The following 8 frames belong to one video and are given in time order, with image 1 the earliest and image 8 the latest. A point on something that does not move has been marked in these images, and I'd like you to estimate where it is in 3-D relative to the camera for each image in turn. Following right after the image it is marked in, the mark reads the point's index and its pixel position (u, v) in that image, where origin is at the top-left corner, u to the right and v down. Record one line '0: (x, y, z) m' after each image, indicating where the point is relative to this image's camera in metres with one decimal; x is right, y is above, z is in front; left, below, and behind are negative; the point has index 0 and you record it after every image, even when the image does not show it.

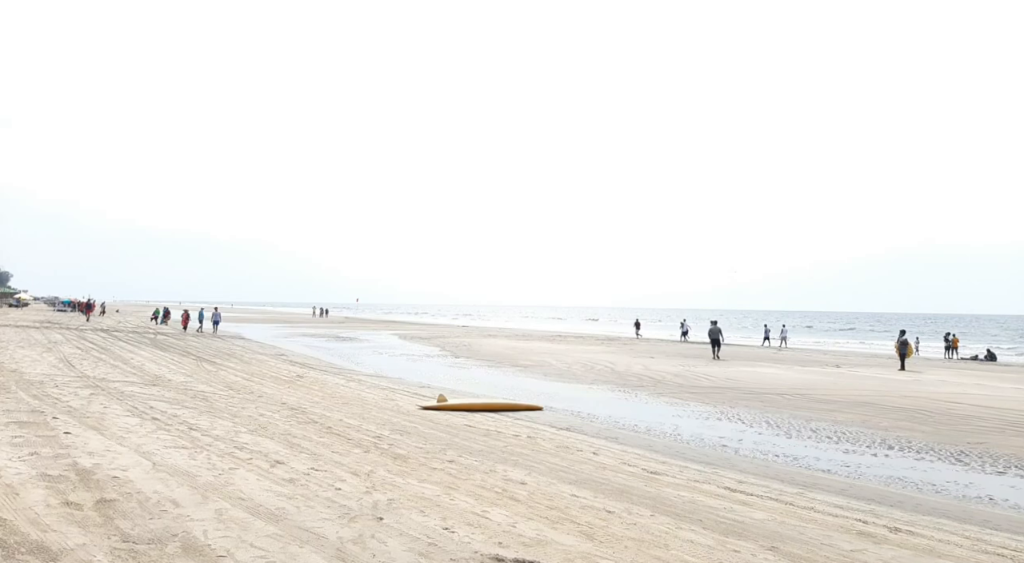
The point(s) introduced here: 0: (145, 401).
0: (-6.0, -2.0, +9.5) m
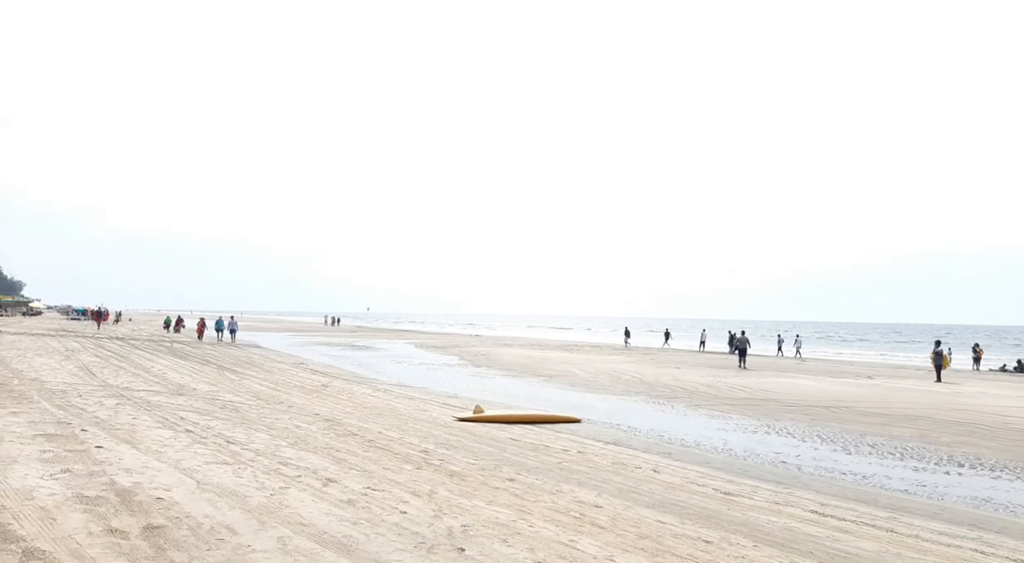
0: (-5.2, -2.0, +9.0) m
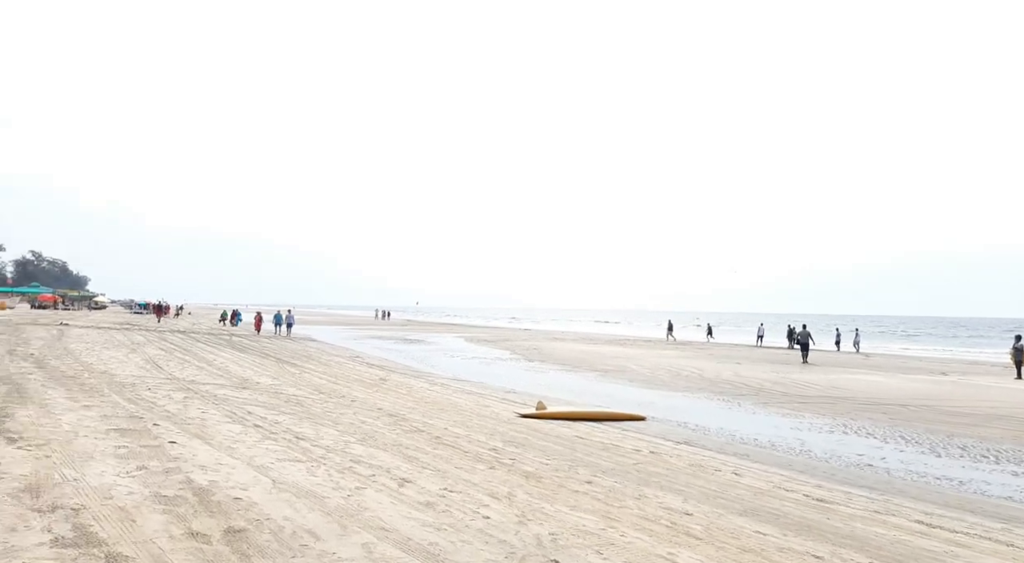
0: (-4.2, -1.9, +9.1) m
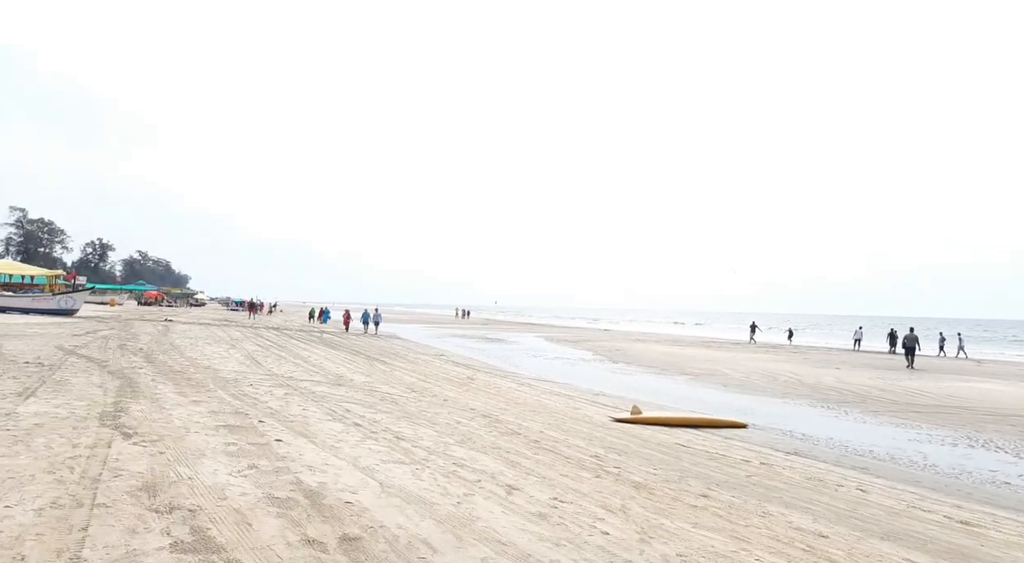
0: (-2.7, -1.9, +9.3) m
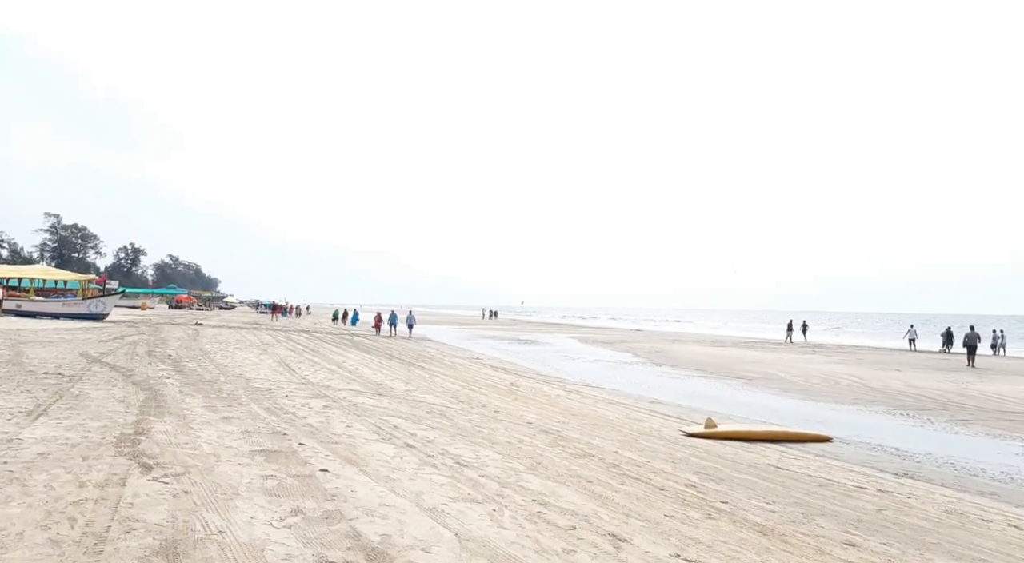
0: (-1.8, -2.0, +8.4) m
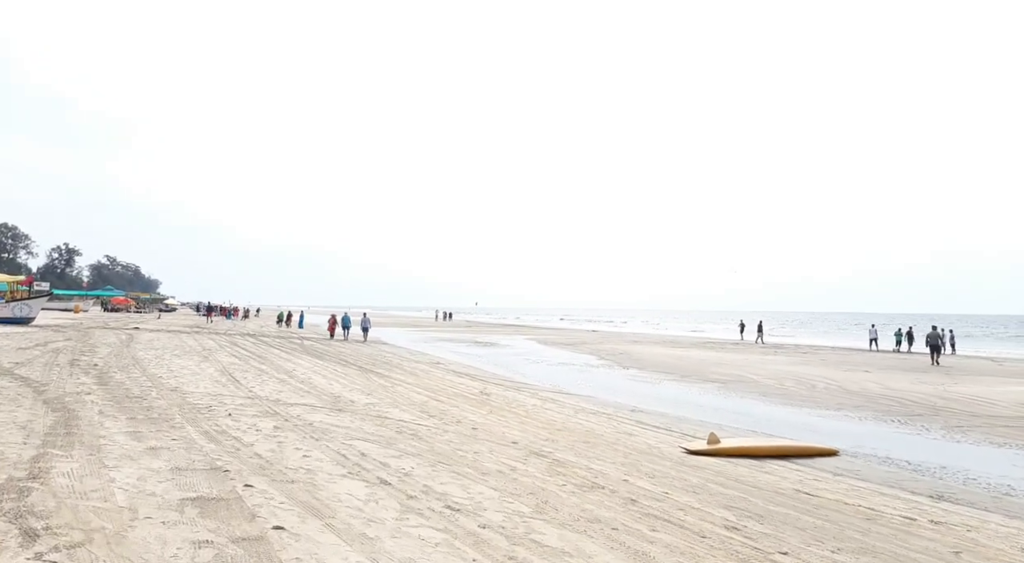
0: (-2.0, -2.0, +7.1) m
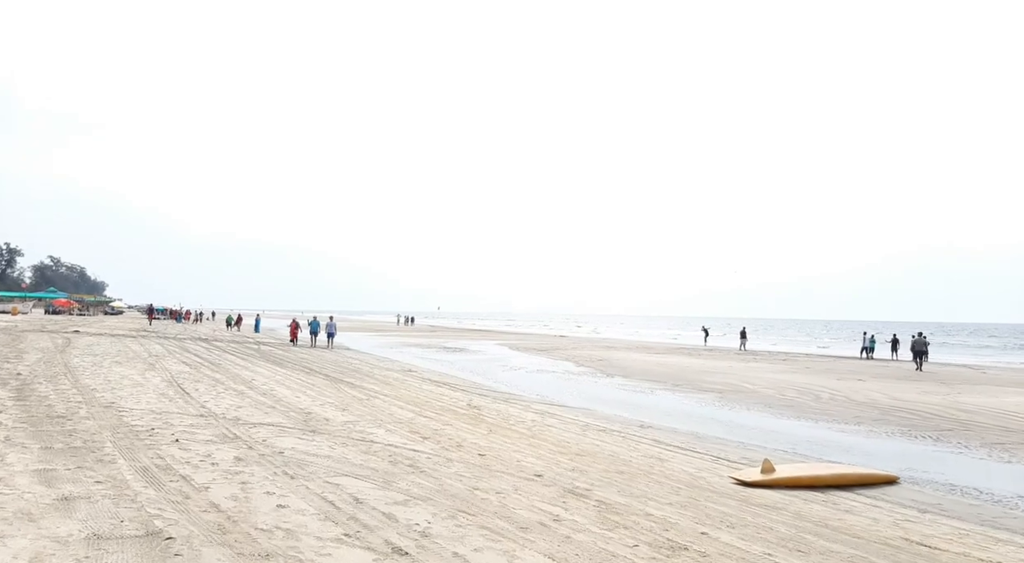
0: (-1.7, -1.9, +5.5) m
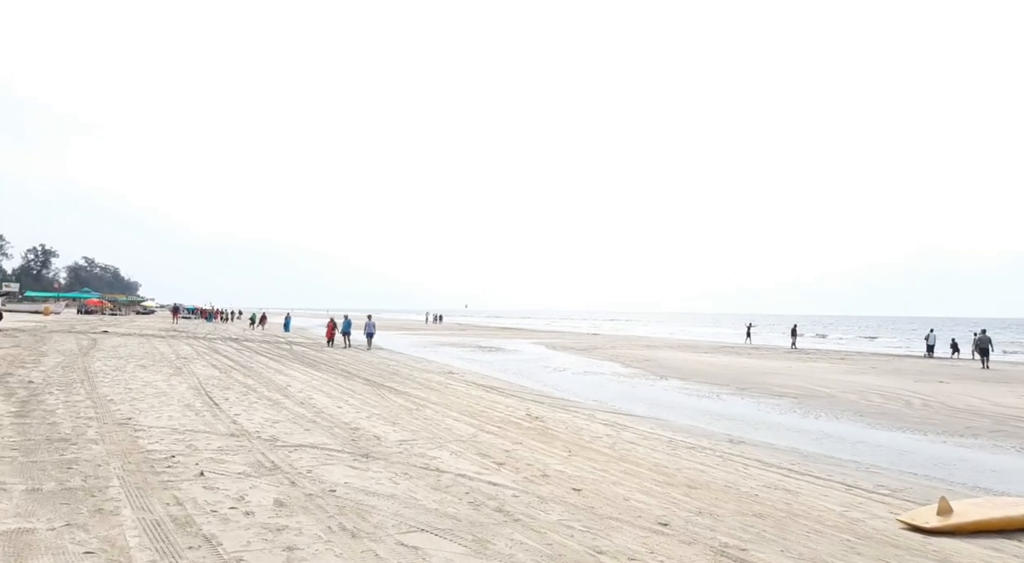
0: (-0.7, -1.8, +4.1) m
